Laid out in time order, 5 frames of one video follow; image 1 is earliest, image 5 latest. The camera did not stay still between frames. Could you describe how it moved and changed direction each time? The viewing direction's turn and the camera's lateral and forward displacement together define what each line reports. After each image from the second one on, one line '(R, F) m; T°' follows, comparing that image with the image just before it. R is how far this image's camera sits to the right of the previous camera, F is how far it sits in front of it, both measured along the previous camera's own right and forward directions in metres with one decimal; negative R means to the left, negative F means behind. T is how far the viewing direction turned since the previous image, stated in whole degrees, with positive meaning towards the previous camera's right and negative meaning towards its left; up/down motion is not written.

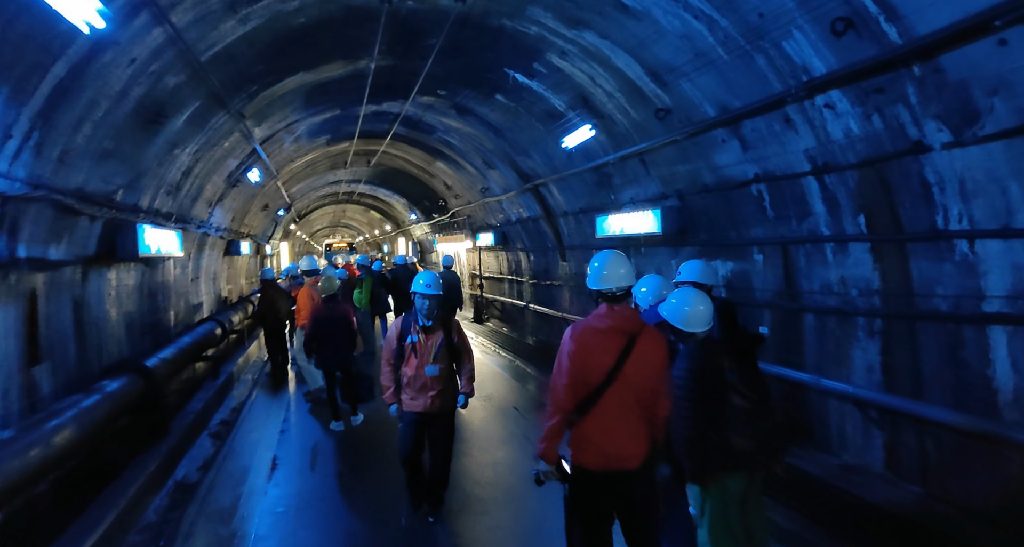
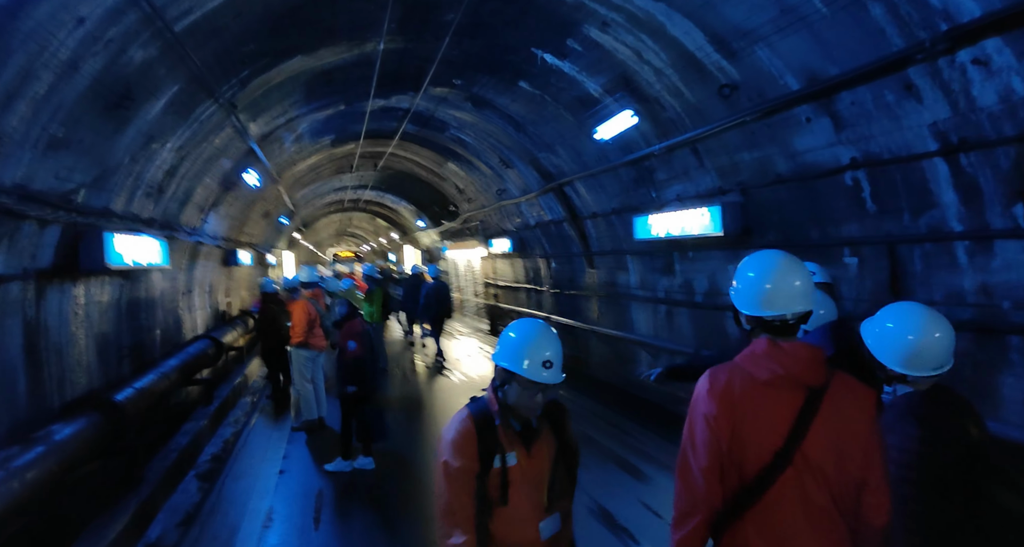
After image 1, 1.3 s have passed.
(-0.3, +0.9) m; -1°
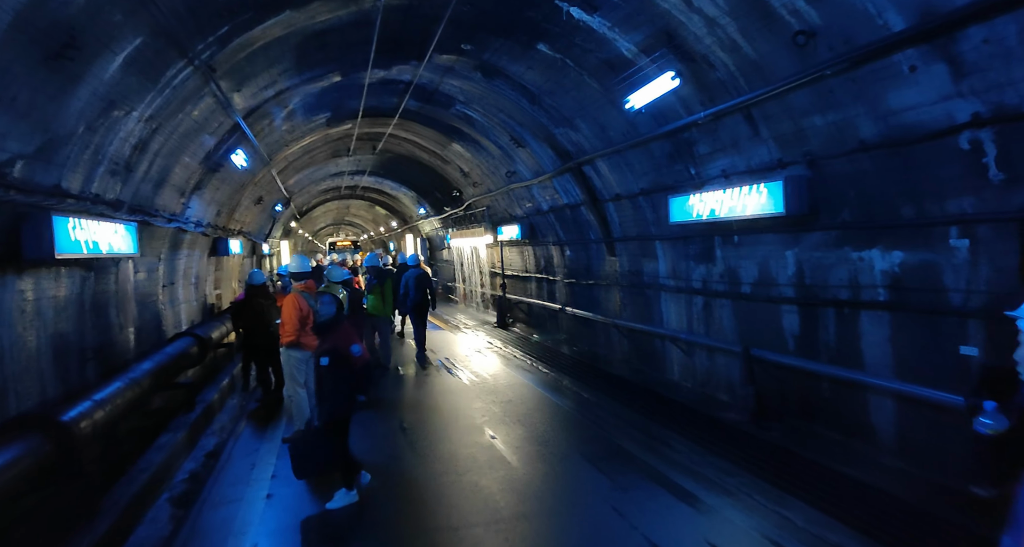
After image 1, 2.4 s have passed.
(-0.2, +0.8) m; 0°
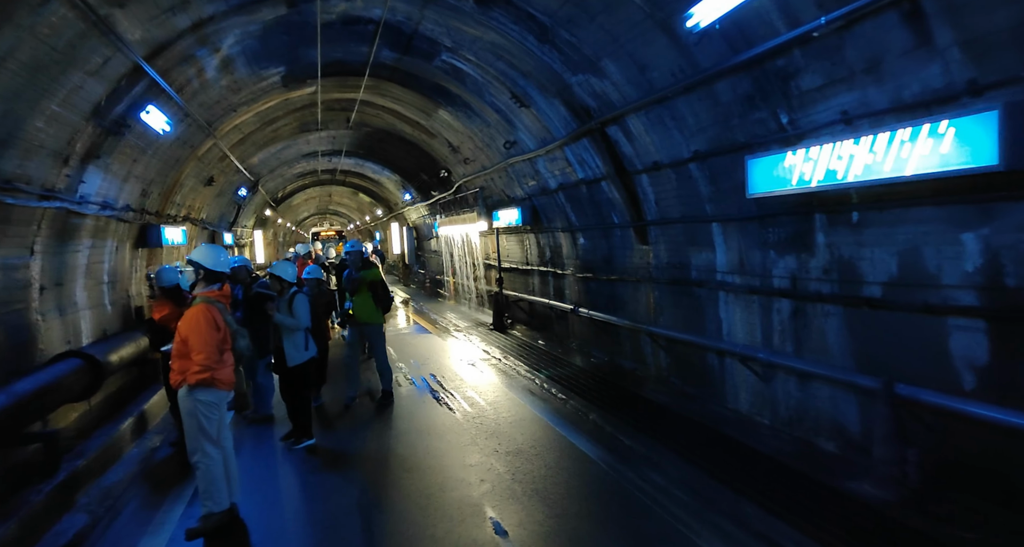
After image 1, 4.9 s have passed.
(-0.1, +1.9) m; +1°
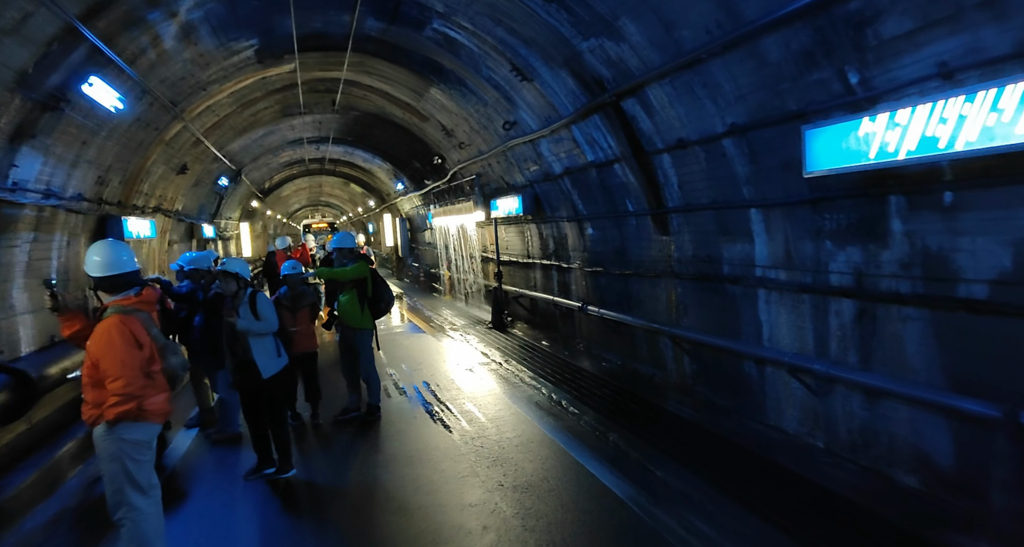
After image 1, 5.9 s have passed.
(-0.1, +0.8) m; 0°
